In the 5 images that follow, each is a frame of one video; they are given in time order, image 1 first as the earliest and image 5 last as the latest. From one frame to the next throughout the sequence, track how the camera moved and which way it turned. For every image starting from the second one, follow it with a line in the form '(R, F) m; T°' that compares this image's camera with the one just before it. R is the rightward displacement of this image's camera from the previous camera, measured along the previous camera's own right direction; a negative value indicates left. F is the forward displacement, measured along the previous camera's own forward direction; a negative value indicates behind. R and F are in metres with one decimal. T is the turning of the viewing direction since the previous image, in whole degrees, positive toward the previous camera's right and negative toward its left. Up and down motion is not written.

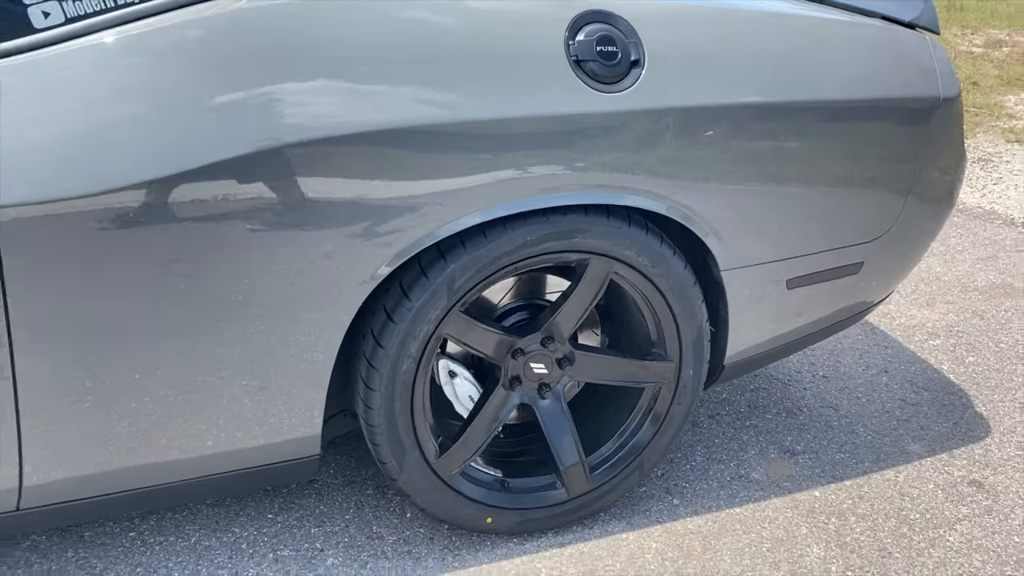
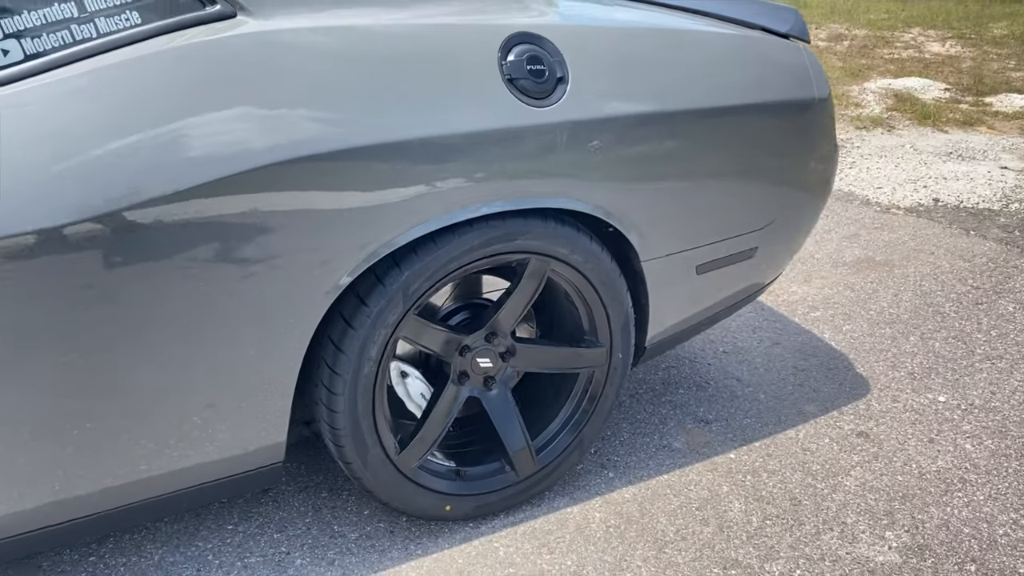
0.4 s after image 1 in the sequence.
(-0.2, -0.1) m; +8°
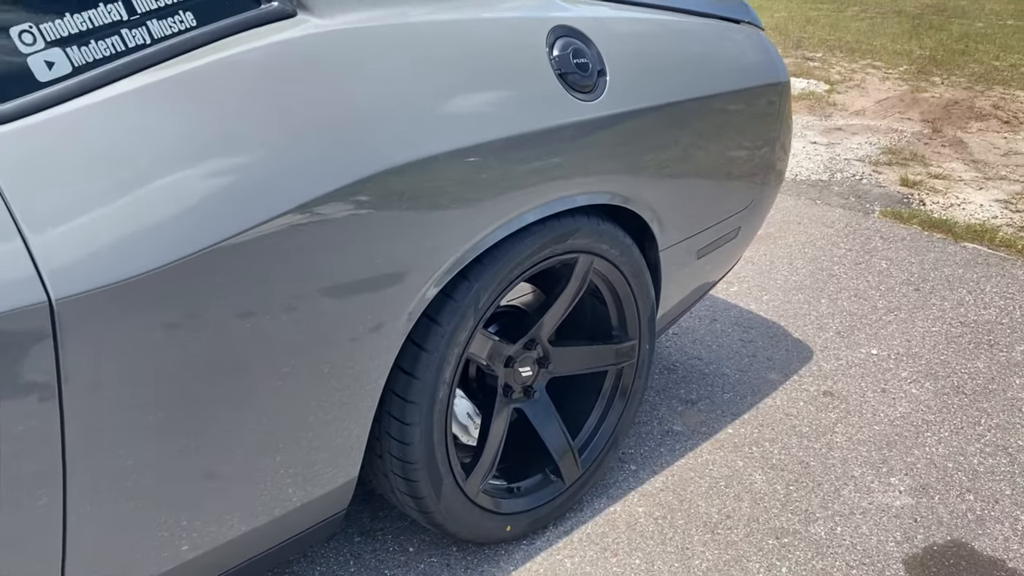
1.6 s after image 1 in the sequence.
(-0.6, +0.2) m; +14°
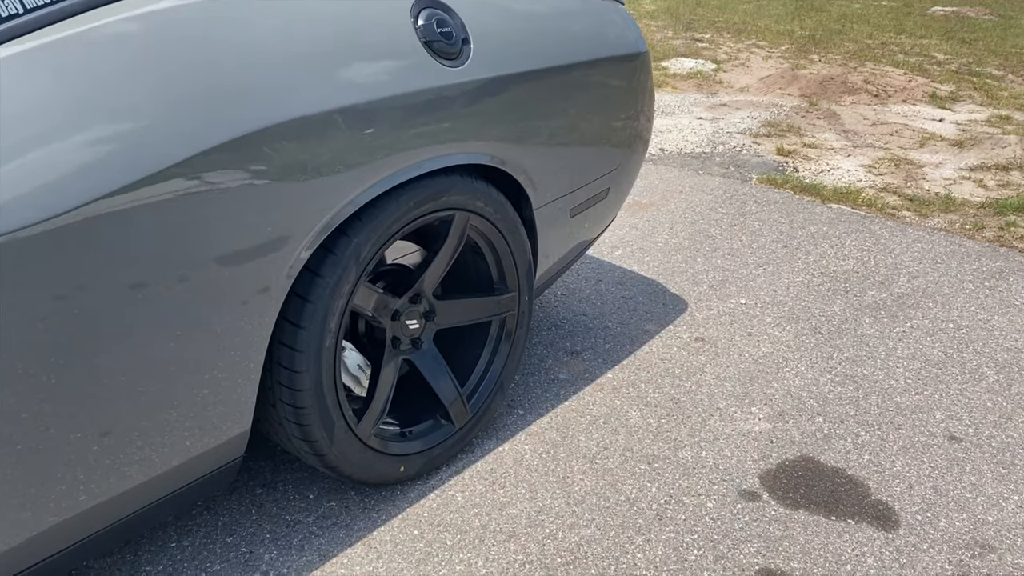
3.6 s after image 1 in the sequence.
(+0.1, -0.2) m; +6°
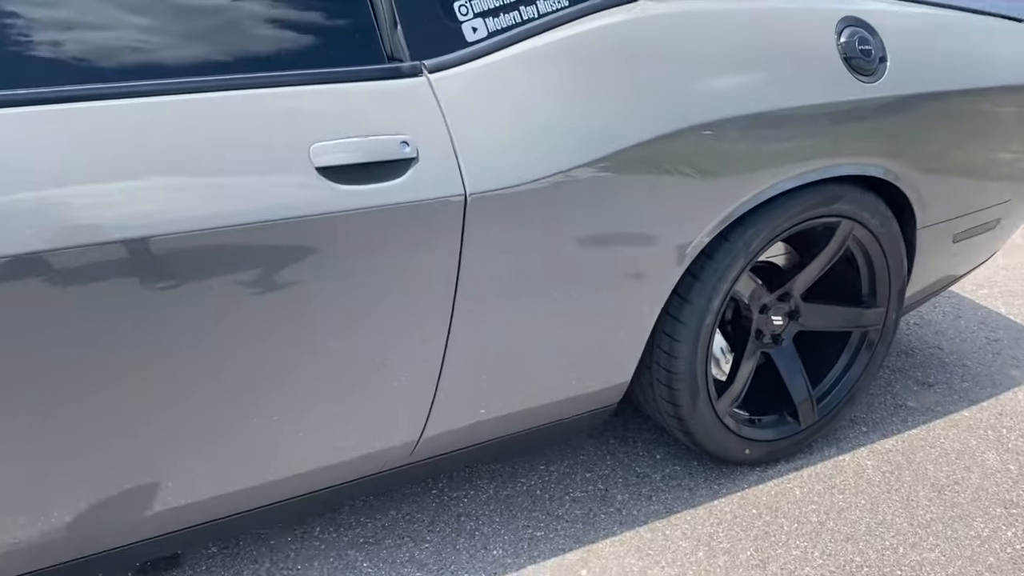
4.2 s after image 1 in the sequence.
(-0.2, -0.3) m; -20°
